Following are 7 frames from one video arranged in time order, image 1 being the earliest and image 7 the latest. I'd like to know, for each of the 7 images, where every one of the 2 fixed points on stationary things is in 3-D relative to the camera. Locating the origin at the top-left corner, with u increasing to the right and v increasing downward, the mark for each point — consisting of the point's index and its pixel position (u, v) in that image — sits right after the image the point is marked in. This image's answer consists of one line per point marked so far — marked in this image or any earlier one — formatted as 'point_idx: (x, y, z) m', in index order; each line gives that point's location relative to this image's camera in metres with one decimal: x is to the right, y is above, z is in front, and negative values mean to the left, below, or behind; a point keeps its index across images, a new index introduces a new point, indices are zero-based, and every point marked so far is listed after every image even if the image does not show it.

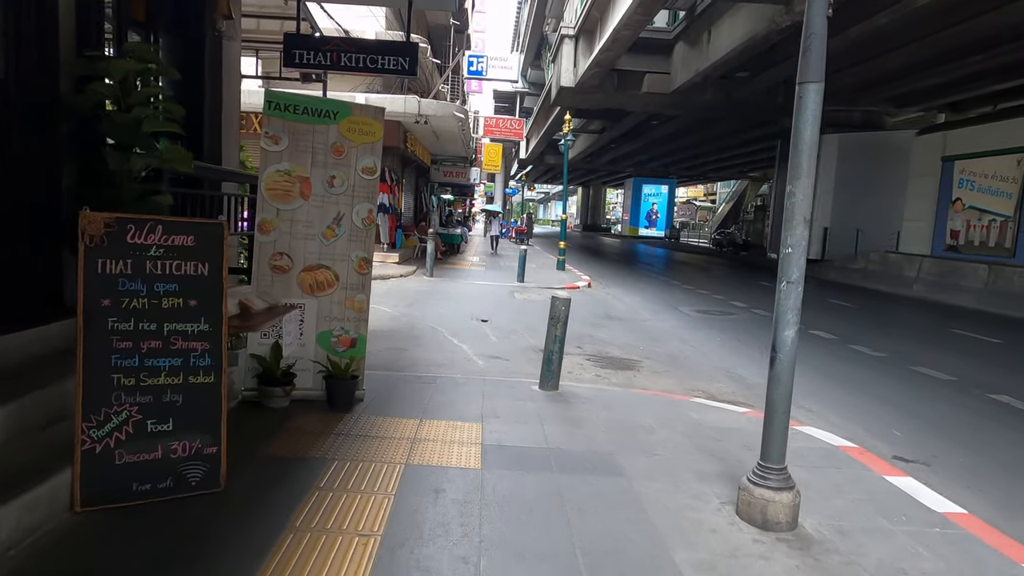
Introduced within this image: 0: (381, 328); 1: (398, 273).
0: (-1.8, -0.6, +8.8) m
1: (-2.7, +0.4, +15.4) m
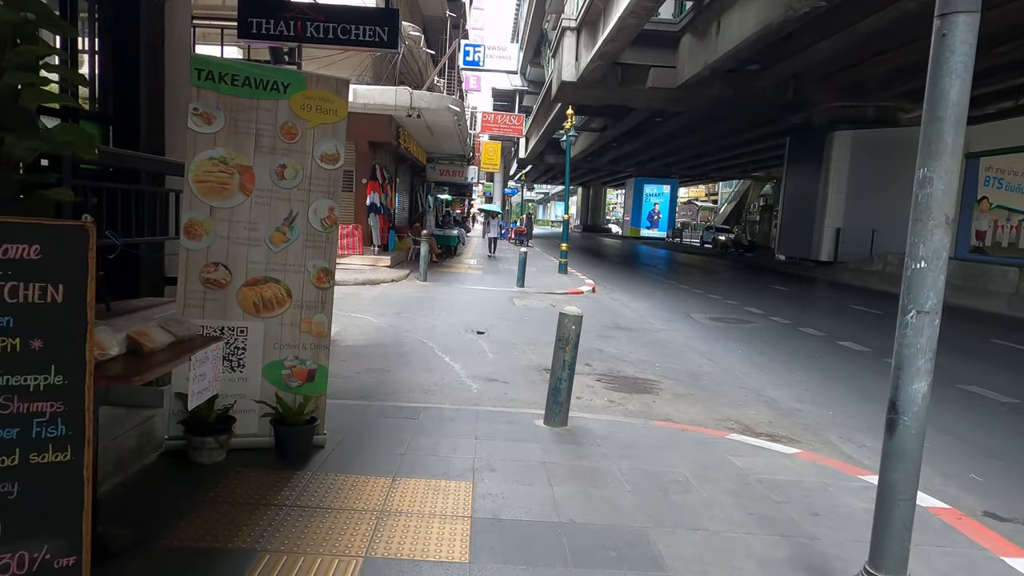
0: (-1.8, -0.7, +7.8) m
1: (-2.7, +0.2, +14.4) m
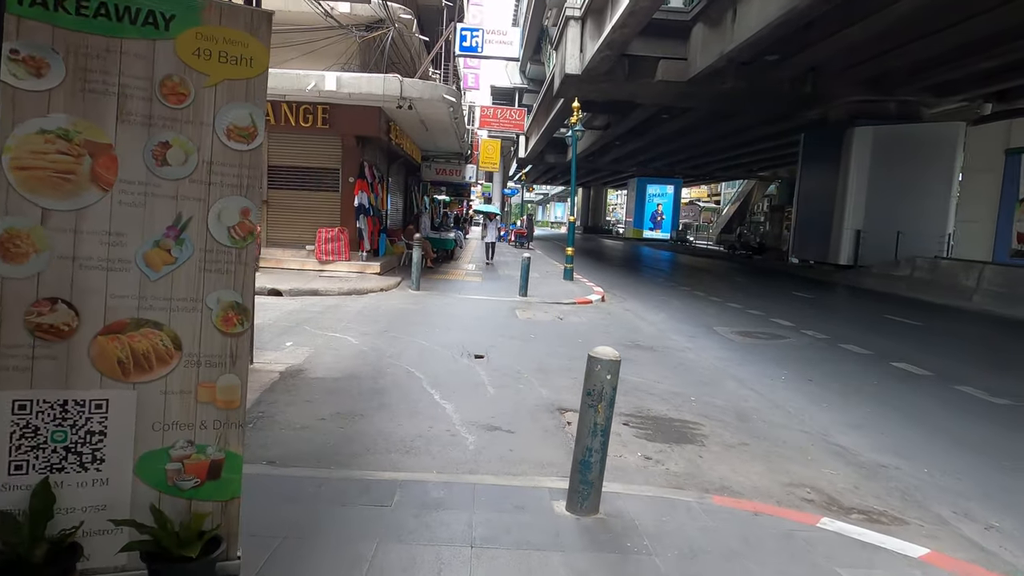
0: (-1.7, -0.9, +6.4) m
1: (-2.7, 0.0, +13.0) m
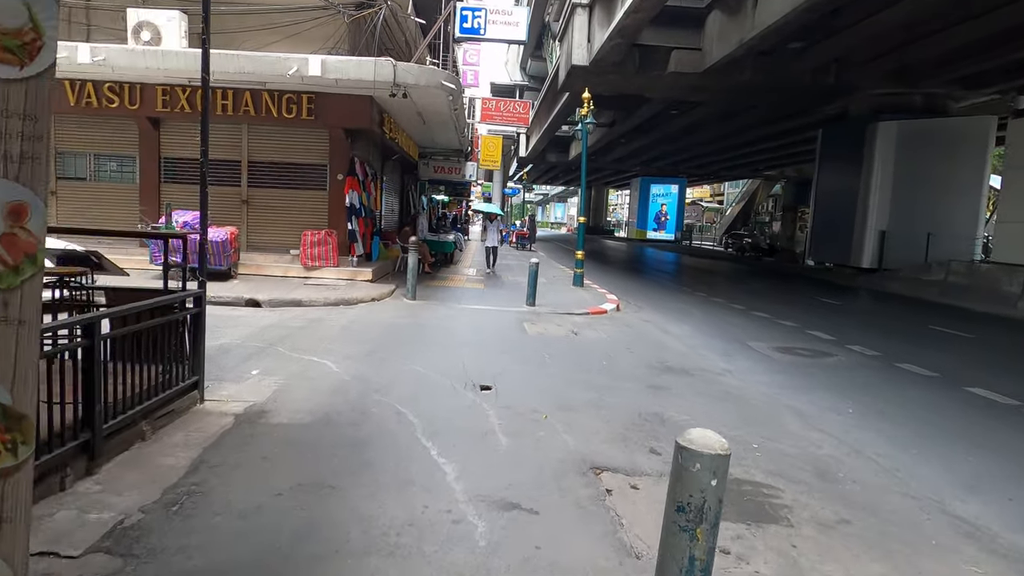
0: (-1.6, -1.0, +5.0) m
1: (-2.5, -0.1, +11.7) m
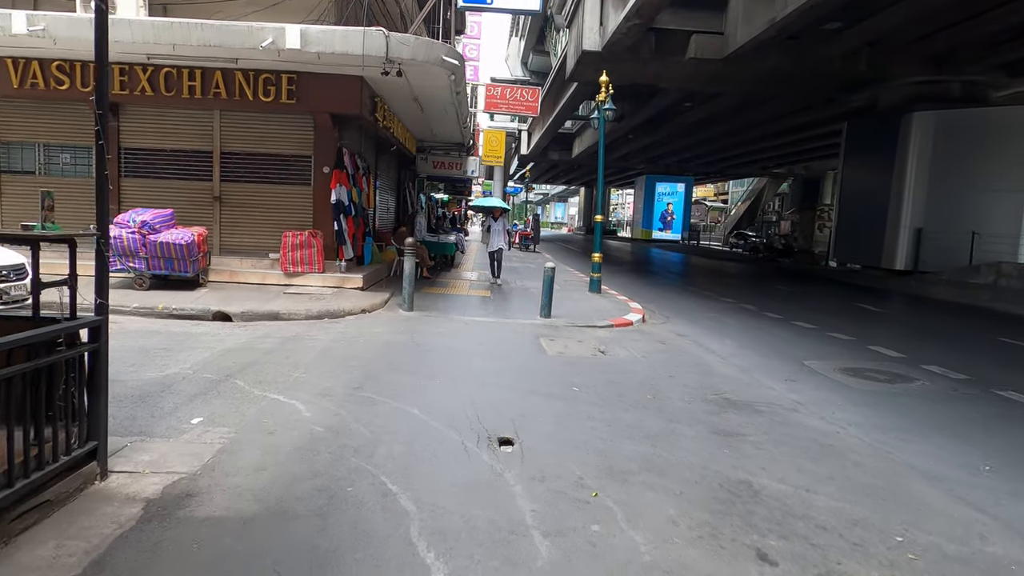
0: (-1.4, -1.2, +3.4) m
1: (-2.3, -0.3, +10.1) m
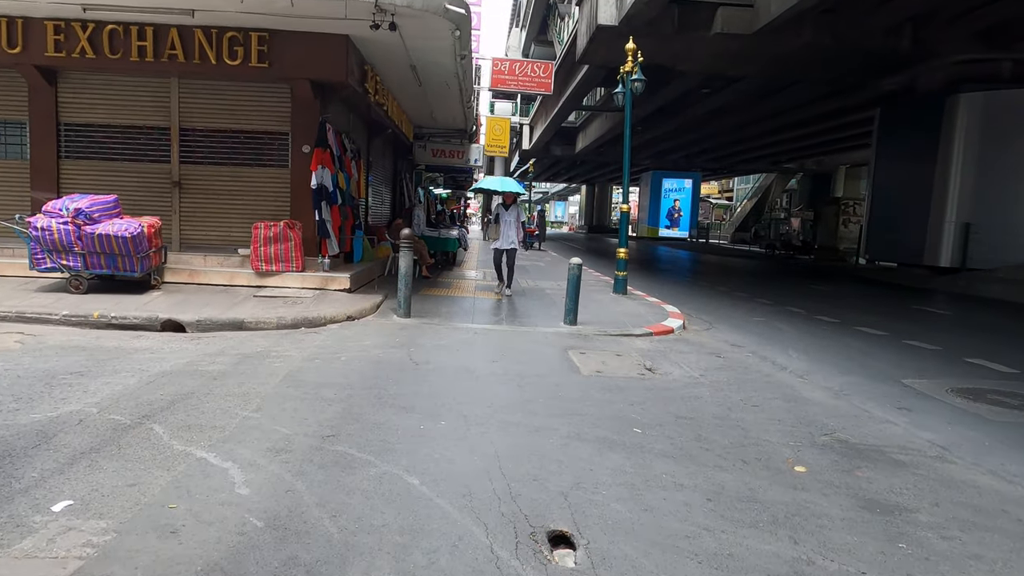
0: (-1.1, -1.2, +1.6) m
1: (-2.1, -0.3, +8.2) m
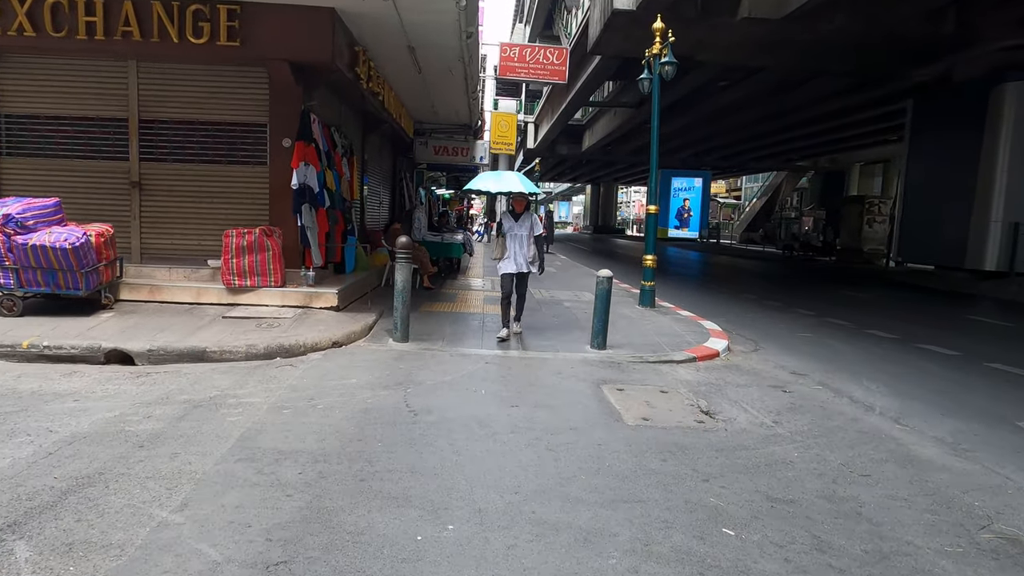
0: (-1.0, -1.4, +0.2) m
1: (-1.9, -0.5, +6.9) m
